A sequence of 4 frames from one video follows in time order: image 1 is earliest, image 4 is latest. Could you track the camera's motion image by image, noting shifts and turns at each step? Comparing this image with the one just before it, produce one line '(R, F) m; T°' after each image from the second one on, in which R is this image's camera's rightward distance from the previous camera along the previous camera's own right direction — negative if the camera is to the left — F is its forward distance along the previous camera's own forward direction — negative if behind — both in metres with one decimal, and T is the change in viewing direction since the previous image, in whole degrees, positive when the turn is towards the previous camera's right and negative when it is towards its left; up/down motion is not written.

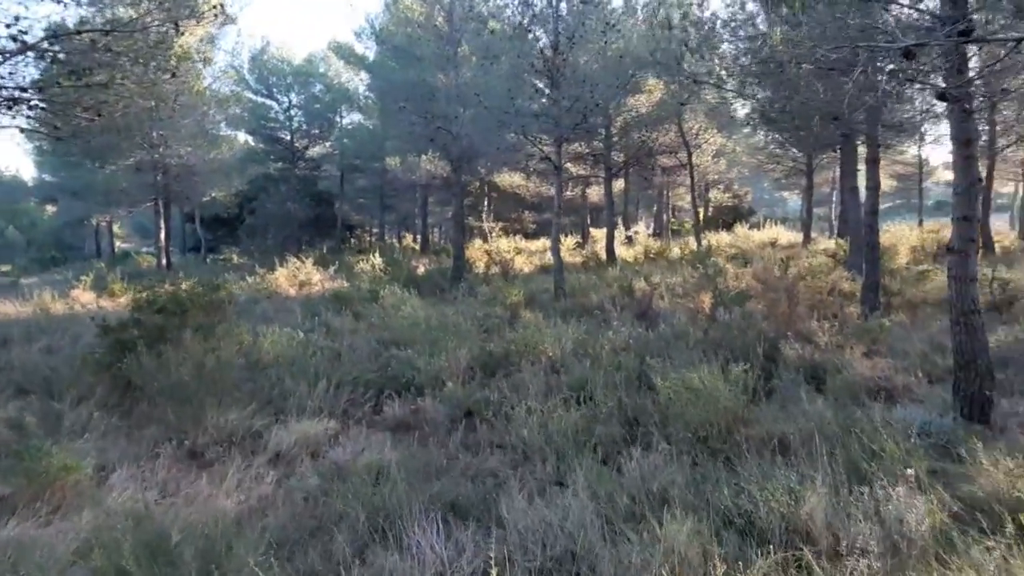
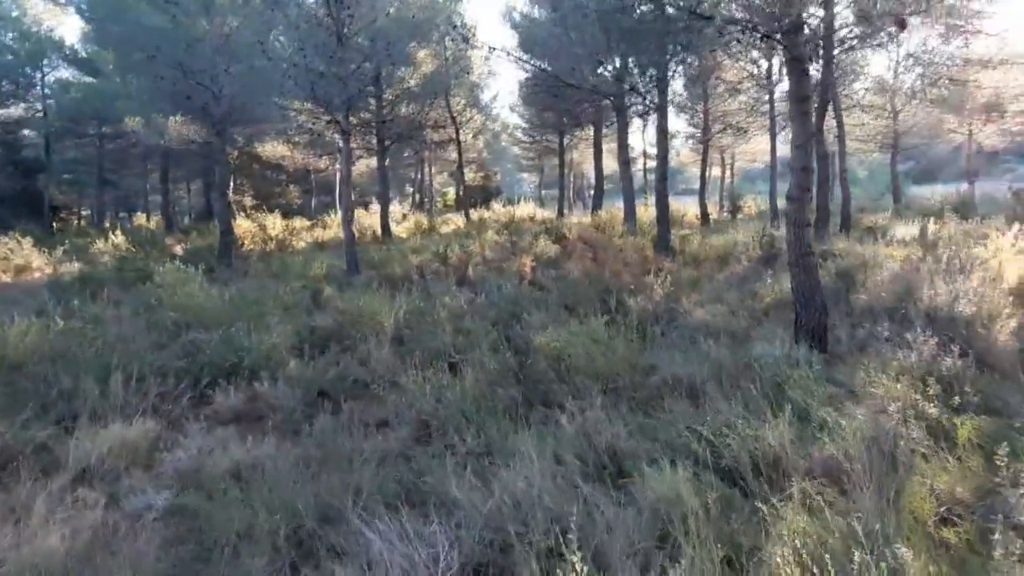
(-1.0, +0.7) m; +21°
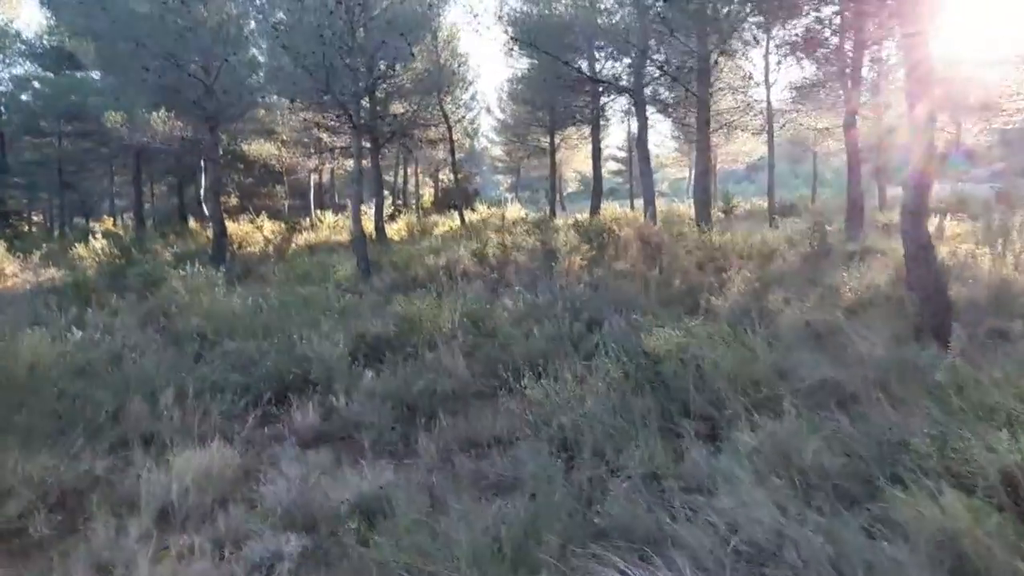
(-1.1, +0.6) m; +4°
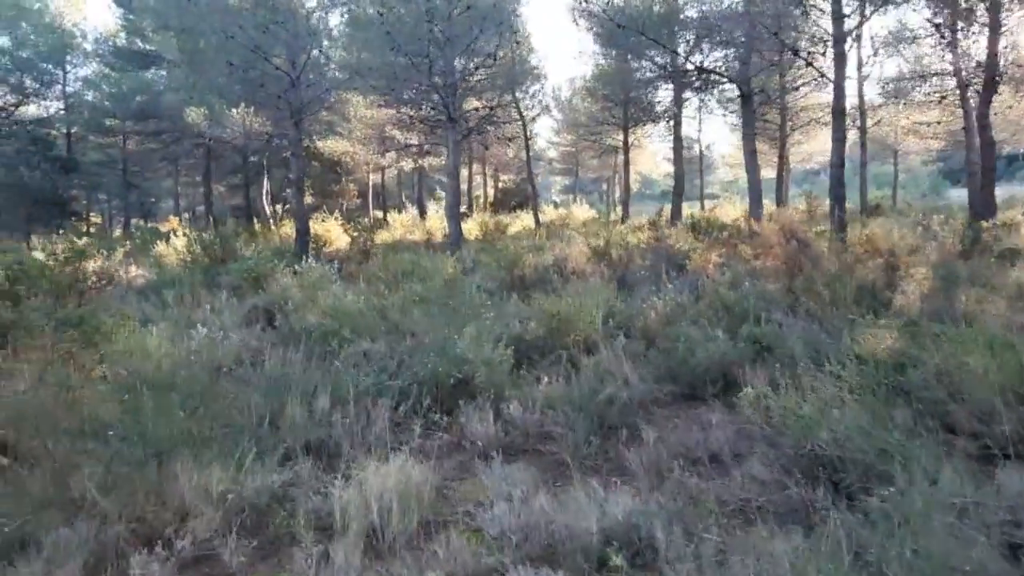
(-1.0, +0.5) m; -3°
